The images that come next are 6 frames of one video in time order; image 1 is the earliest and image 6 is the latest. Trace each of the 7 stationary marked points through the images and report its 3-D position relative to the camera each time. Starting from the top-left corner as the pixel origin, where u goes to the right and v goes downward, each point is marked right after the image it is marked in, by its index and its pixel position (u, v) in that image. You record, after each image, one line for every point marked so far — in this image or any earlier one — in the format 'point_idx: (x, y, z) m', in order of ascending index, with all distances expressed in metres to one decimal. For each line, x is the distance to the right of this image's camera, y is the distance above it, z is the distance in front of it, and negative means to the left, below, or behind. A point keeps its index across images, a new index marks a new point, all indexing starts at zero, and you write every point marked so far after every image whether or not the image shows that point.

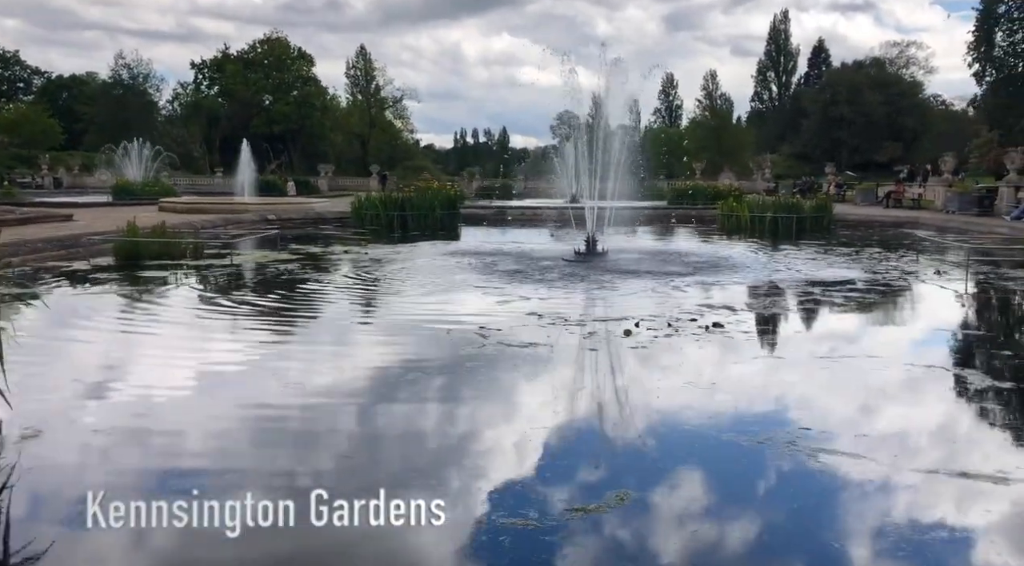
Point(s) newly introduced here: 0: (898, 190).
0: (+8.0, +2.0, +18.7) m
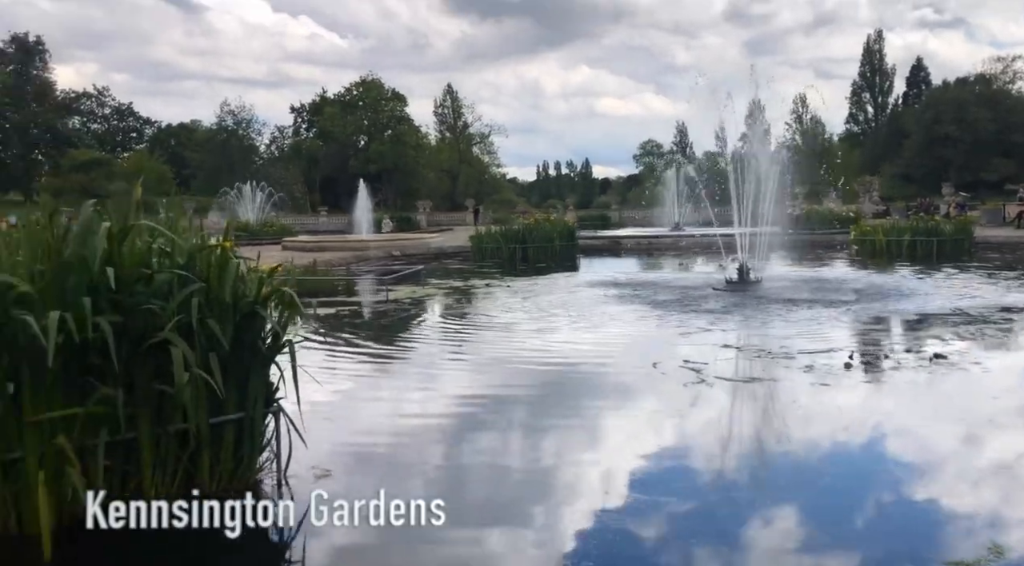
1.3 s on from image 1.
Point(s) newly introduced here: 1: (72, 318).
0: (+10.3, +1.5, +17.9) m
1: (-1.6, -0.1, +3.2) m
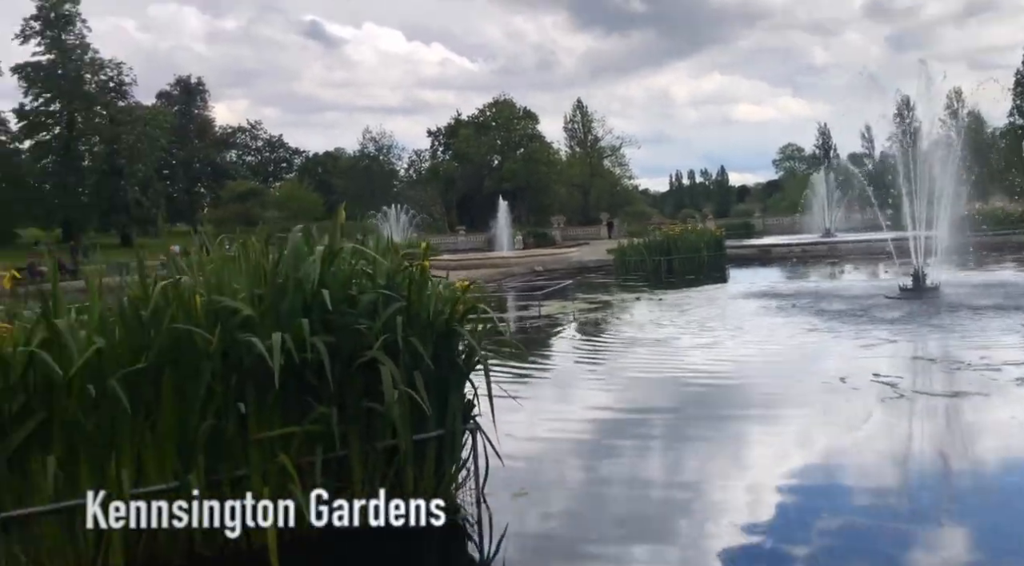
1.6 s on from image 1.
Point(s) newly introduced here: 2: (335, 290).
0: (+13.1, +1.5, +16.2) m
1: (-0.8, -0.2, +3.3) m
2: (-0.7, 0.0, +3.4) m
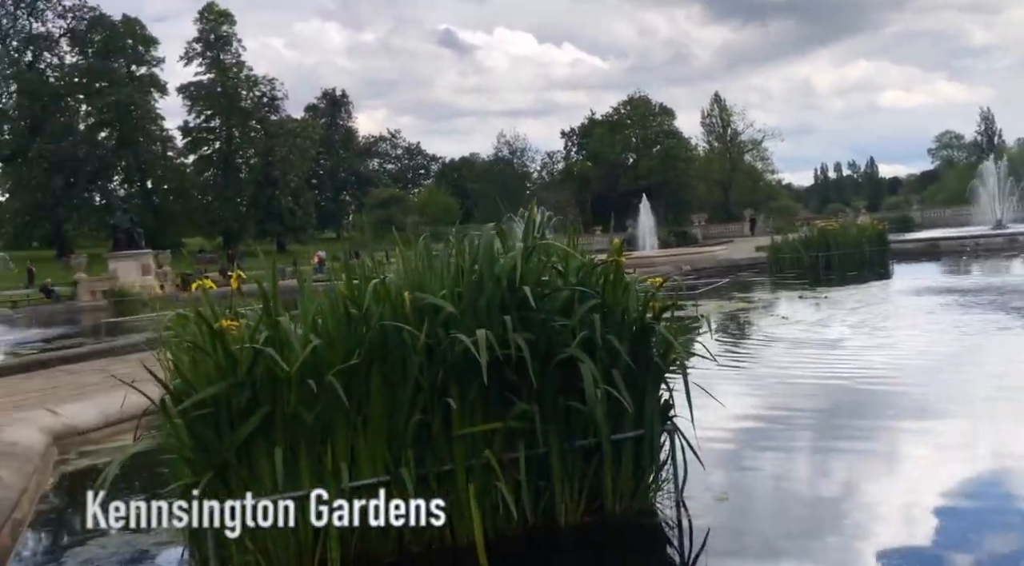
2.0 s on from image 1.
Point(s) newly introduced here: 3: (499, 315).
0: (+15.5, +1.7, +14.0) m
1: (-0.1, -0.2, +3.3) m
2: (+0.1, 0.0, +3.4) m
3: (0.0, -0.1, +3.3) m
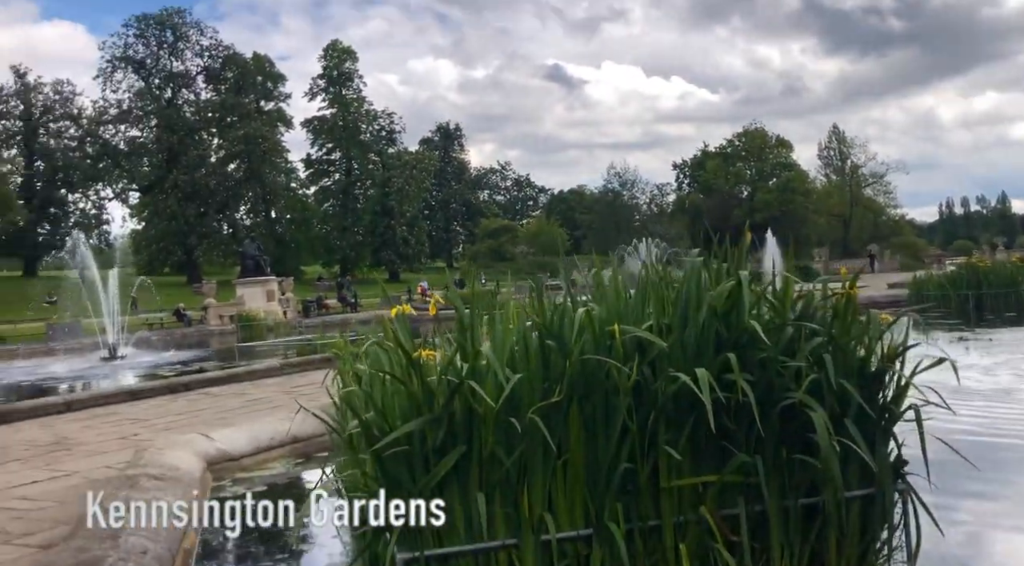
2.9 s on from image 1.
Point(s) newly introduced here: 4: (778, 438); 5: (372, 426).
0: (+17.4, +1.0, +11.8) m
1: (+0.6, -0.3, +3.0) m
2: (+0.8, -0.1, +3.1) m
3: (+0.7, -0.2, +3.0) m
4: (+0.9, -0.5, +3.1) m
5: (-0.5, -0.5, +3.1) m
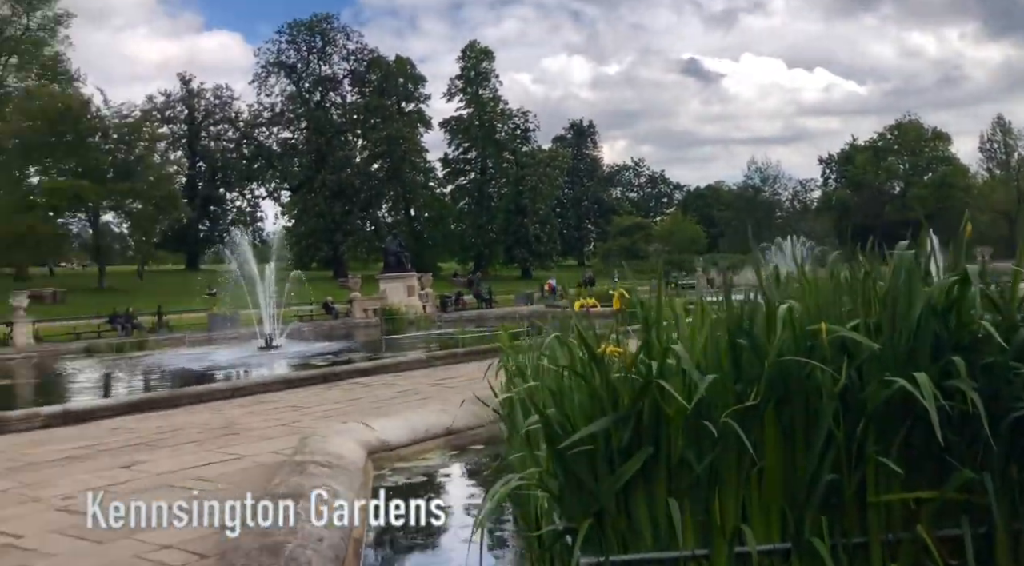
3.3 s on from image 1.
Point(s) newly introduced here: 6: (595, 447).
0: (+19.2, +0.8, +9.0) m
1: (+1.2, -0.3, +2.7) m
2: (+1.4, -0.1, +2.8) m
3: (+1.3, -0.2, +2.7) m
4: (+1.5, -0.5, +2.7) m
5: (+0.1, -0.5, +3.0) m
6: (+0.3, -0.5, +2.9) m
